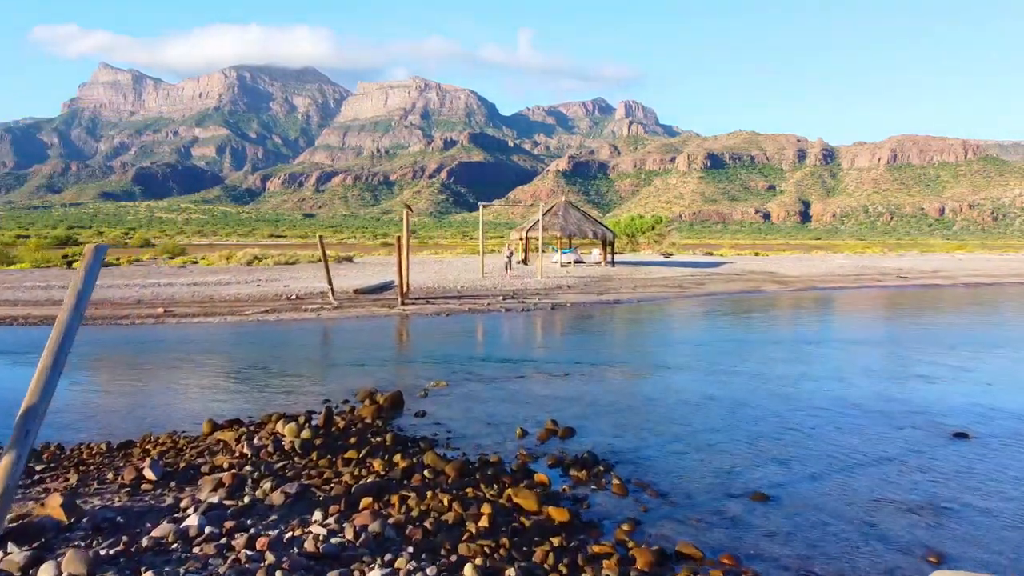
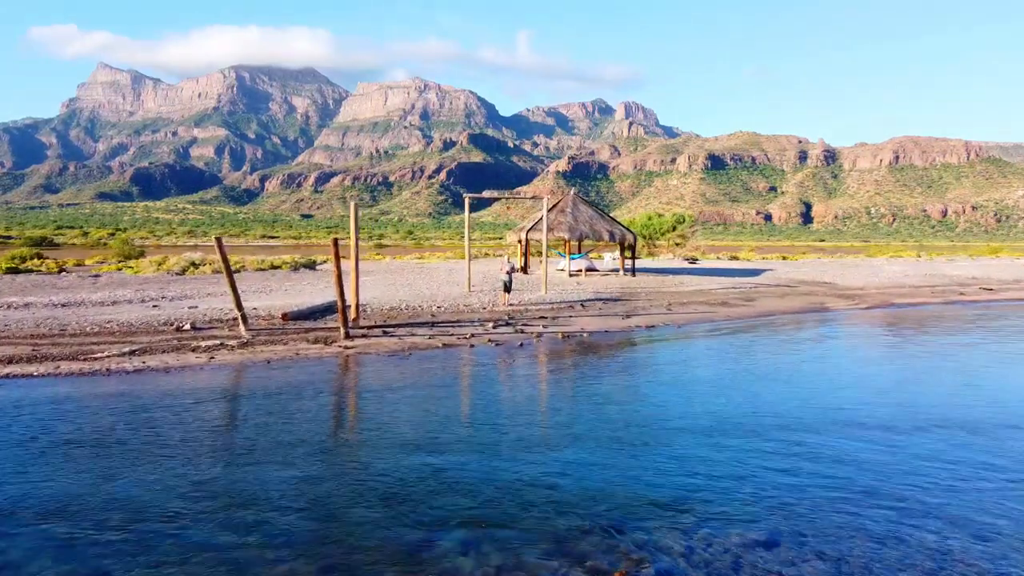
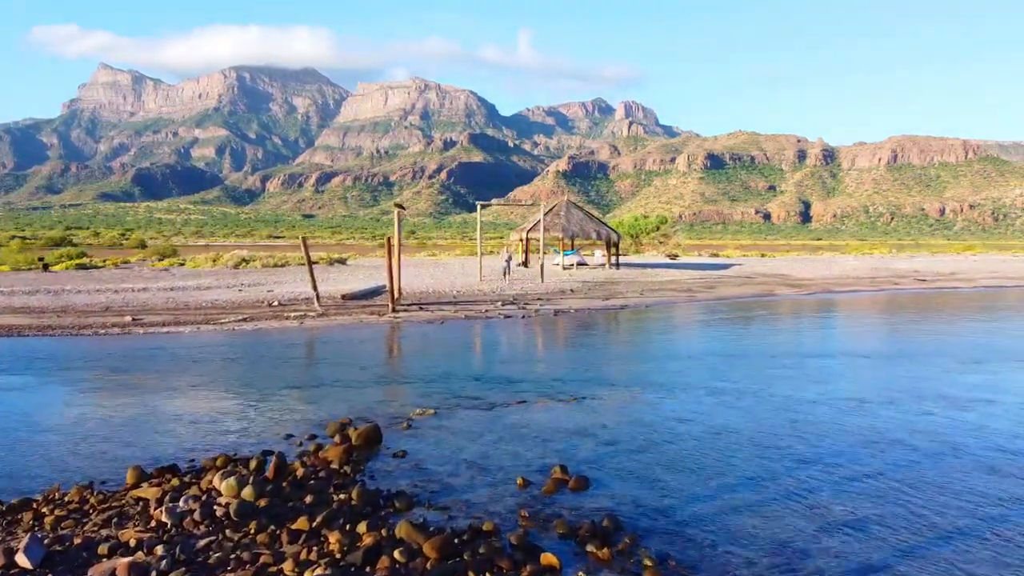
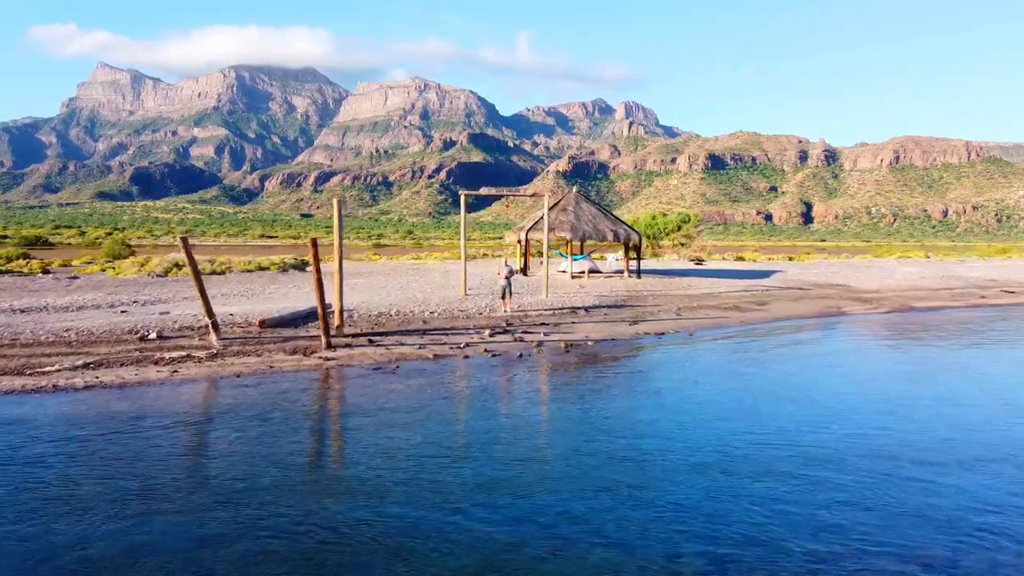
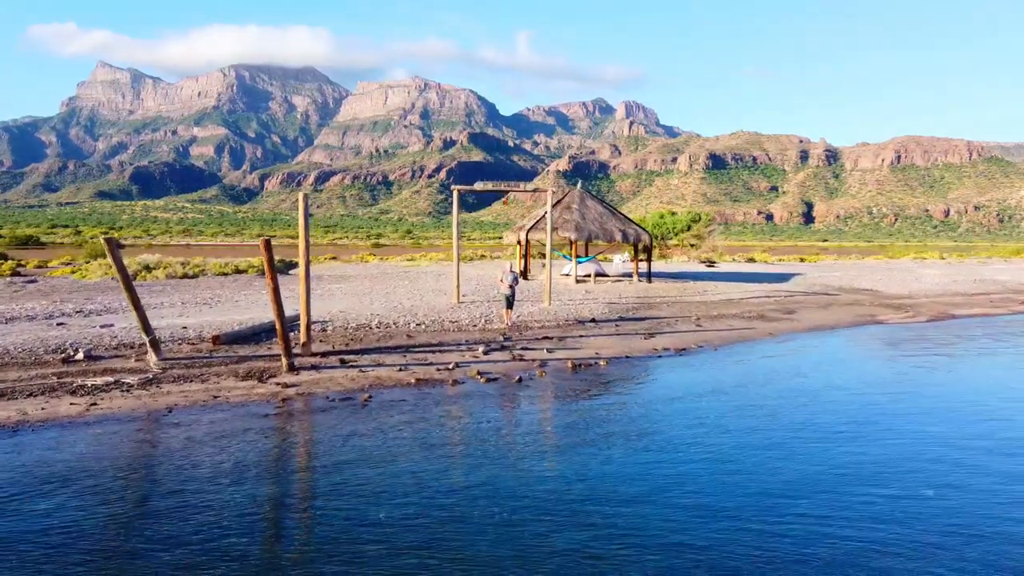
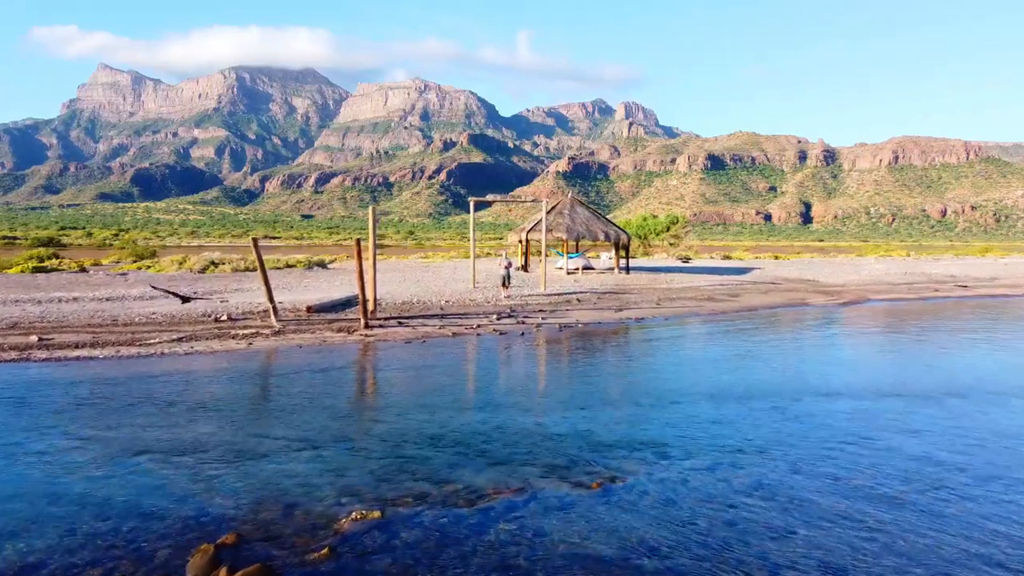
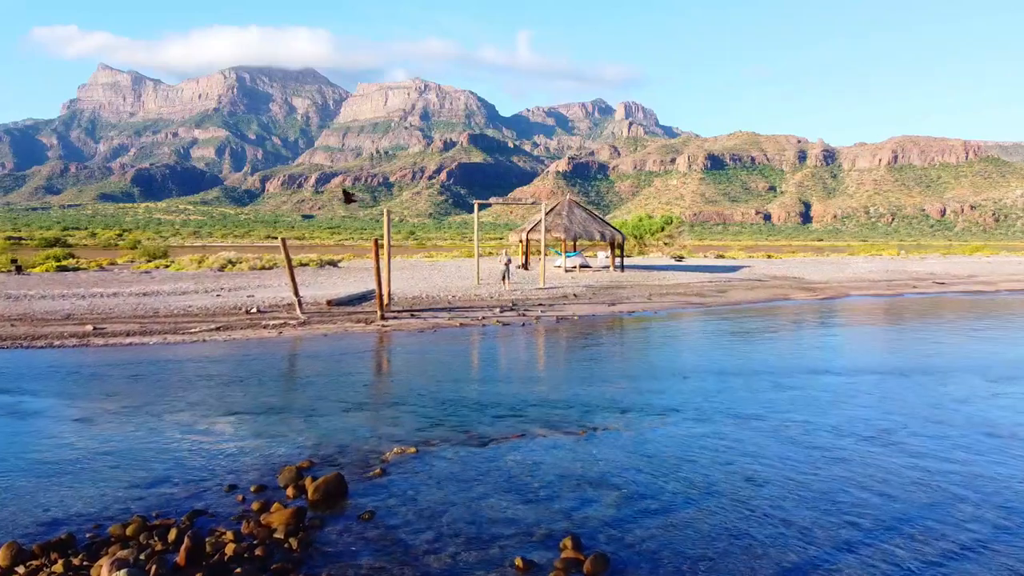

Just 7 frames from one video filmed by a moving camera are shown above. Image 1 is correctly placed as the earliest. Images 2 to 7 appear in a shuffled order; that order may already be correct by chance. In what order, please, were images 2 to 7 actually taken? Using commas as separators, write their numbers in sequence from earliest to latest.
3, 7, 6, 2, 4, 5
